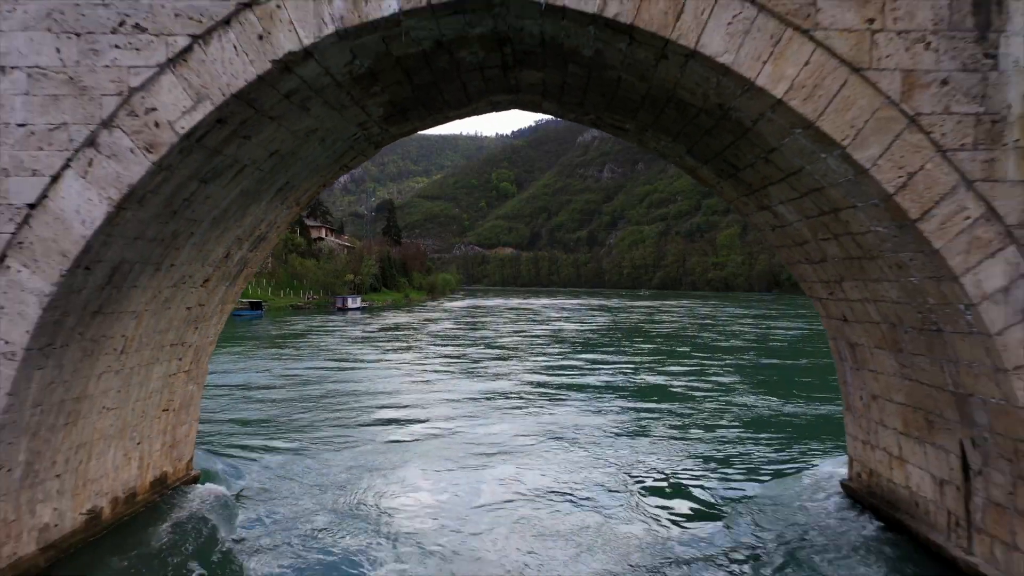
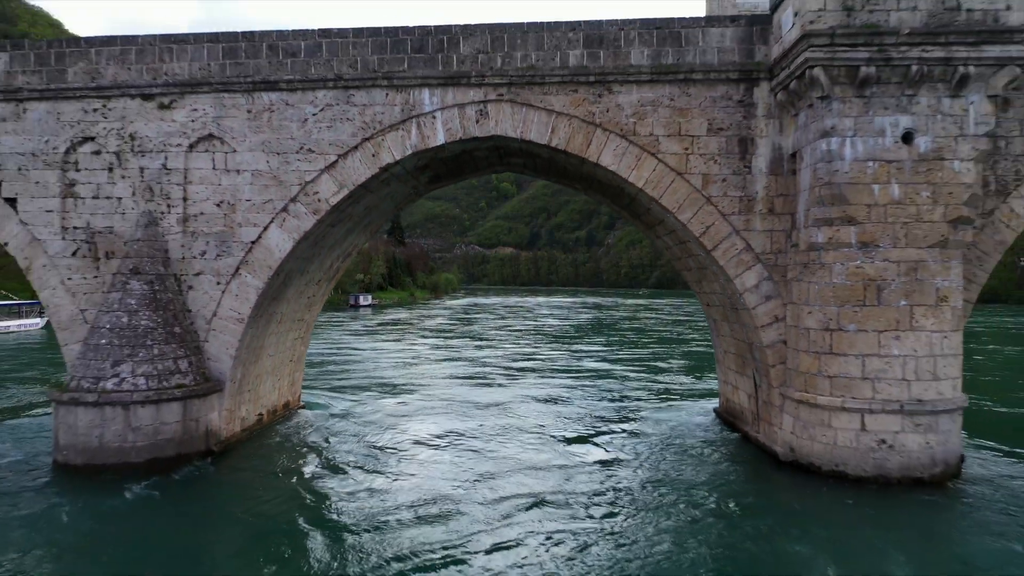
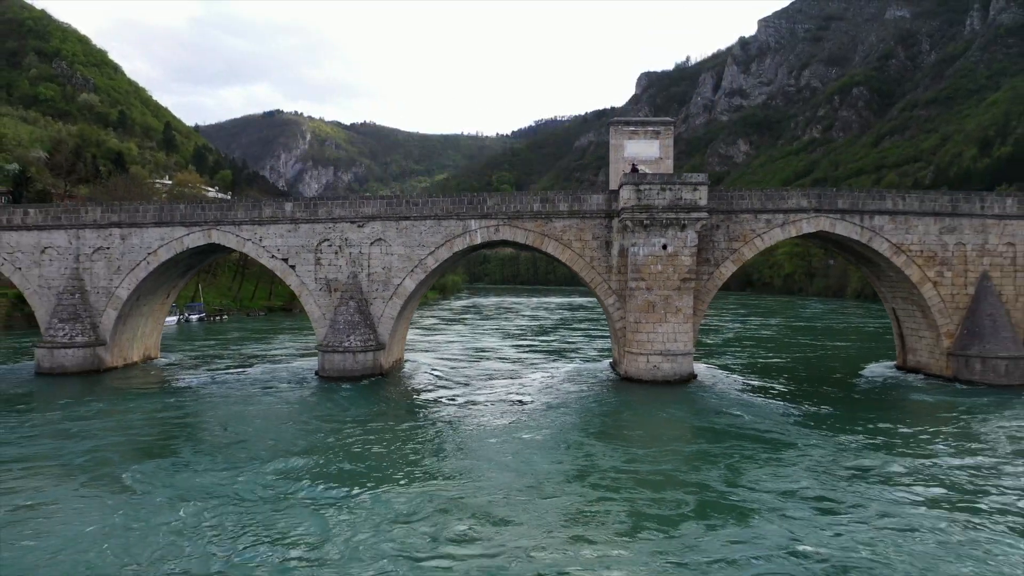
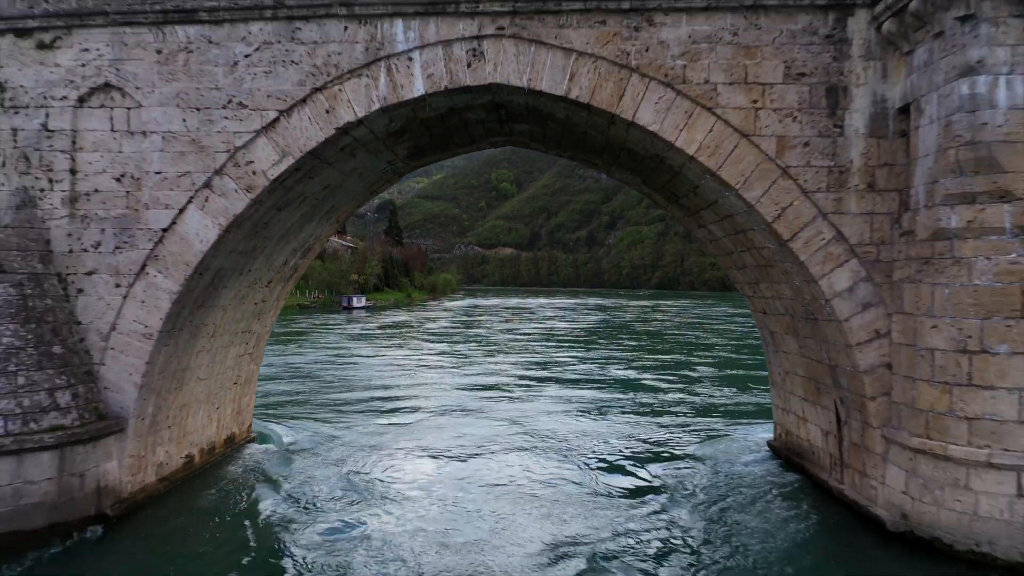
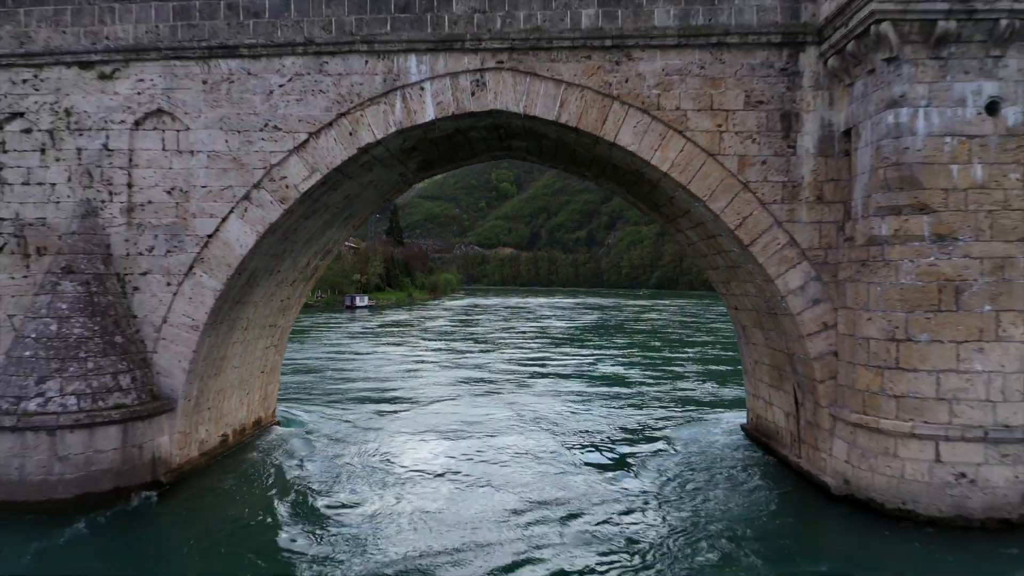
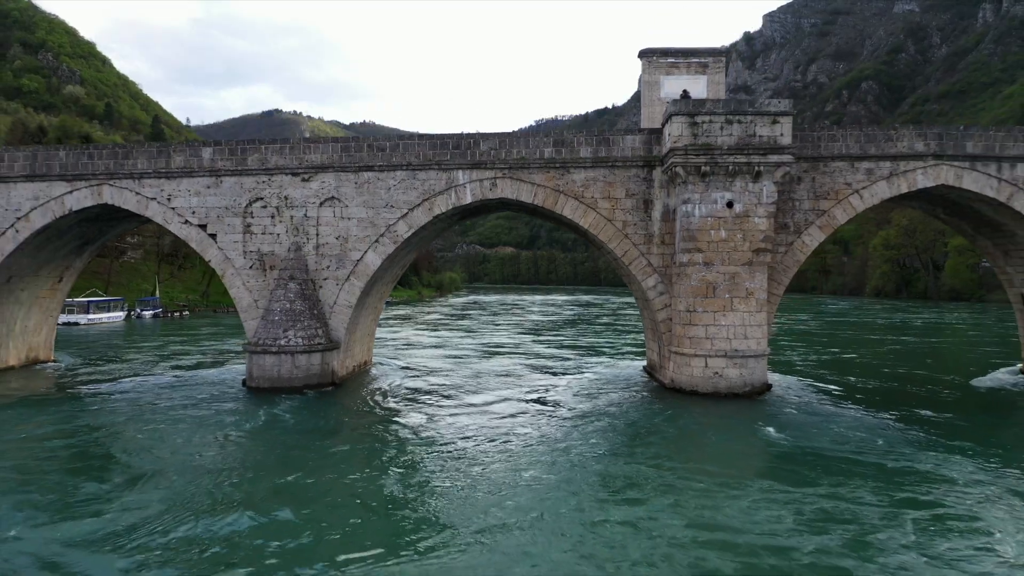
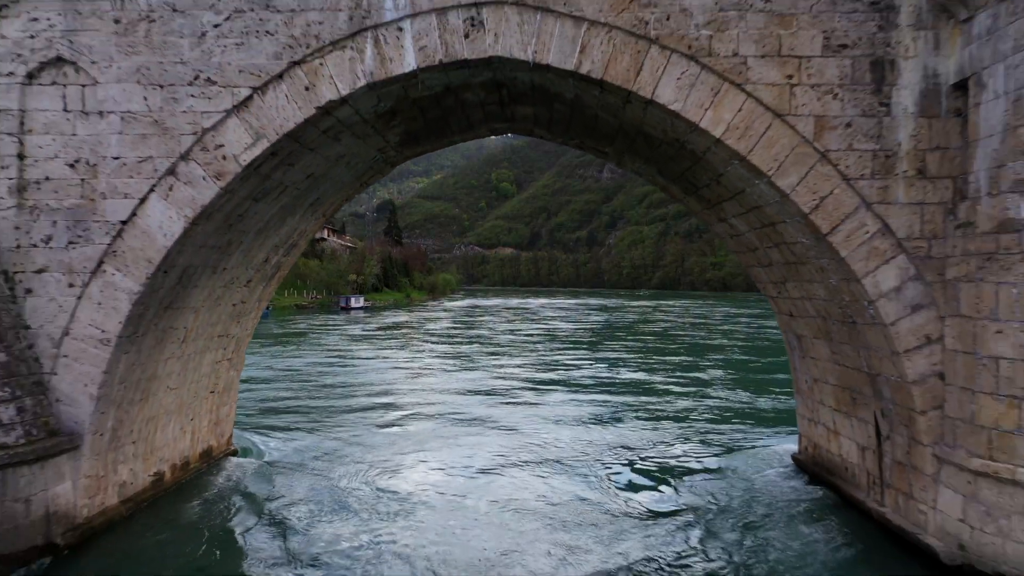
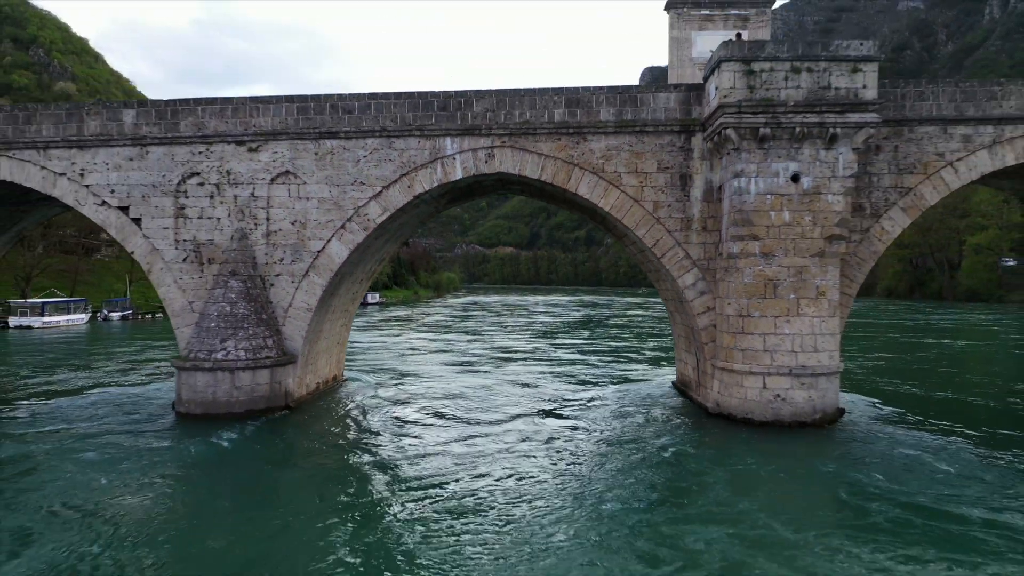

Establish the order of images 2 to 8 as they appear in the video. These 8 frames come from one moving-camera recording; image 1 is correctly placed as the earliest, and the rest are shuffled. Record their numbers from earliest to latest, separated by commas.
7, 4, 5, 2, 8, 6, 3
